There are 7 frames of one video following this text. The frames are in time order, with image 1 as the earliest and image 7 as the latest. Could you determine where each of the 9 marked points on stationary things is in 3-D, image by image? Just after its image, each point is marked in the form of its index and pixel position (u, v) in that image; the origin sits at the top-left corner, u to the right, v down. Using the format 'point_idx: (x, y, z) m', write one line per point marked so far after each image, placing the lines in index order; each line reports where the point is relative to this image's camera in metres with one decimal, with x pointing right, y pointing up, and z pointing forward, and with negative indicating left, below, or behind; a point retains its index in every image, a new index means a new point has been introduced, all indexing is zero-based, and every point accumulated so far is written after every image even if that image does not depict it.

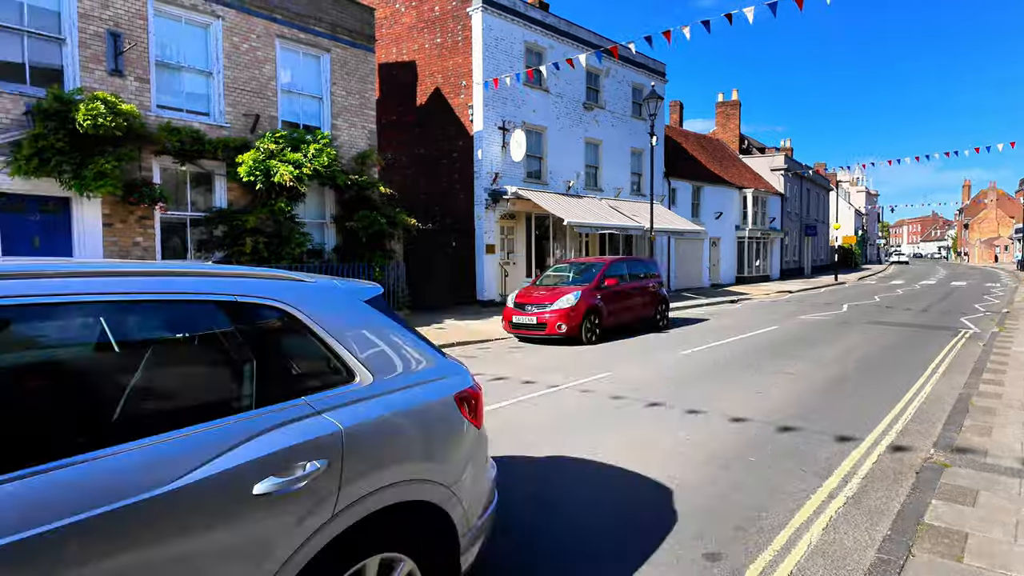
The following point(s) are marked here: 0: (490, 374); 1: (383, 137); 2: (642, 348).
0: (-0.3, -1.2, +8.5) m
1: (-4.1, +4.7, +19.2) m
2: (+2.3, -1.0, +10.9) m
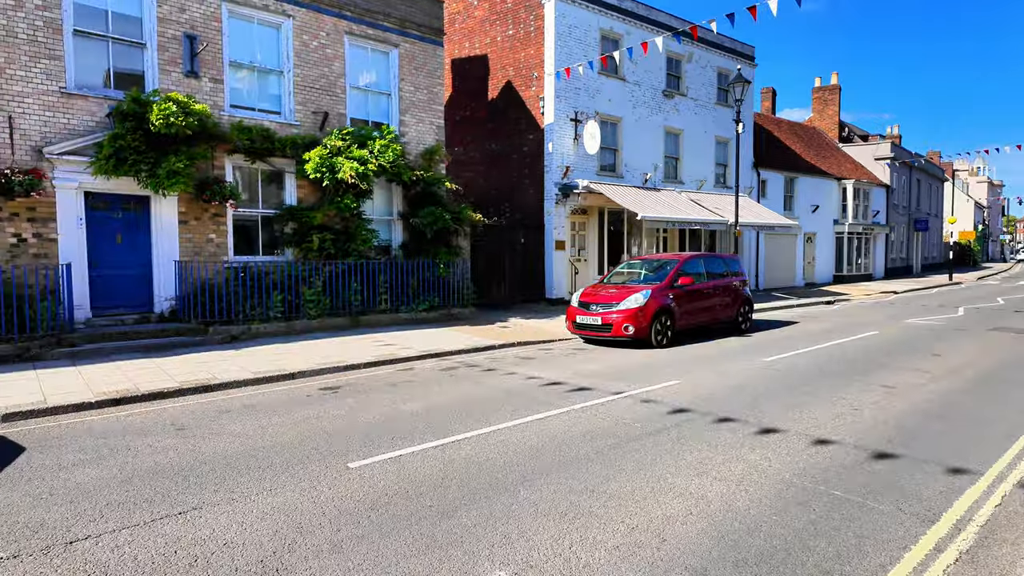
0: (+0.5, -1.2, +8.0) m
1: (-1.8, +4.8, +19.0) m
2: (+3.3, -1.0, +10.0) m
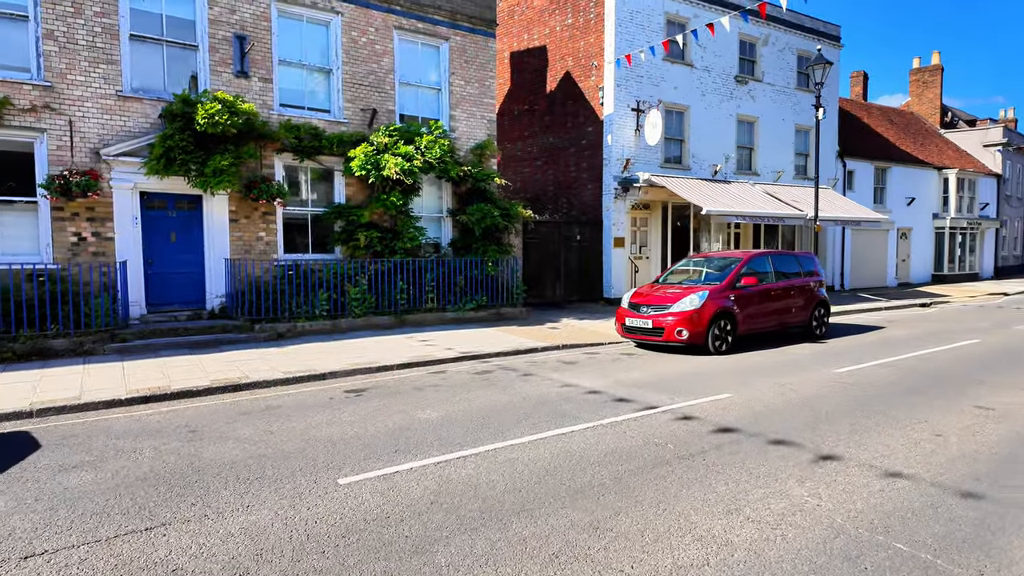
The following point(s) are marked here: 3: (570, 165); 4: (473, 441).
0: (+0.9, -1.2, +7.4) m
1: (0.0, +4.8, +18.6) m
2: (+4.0, -1.1, +9.0) m
3: (+1.6, +3.4, +17.1) m
4: (-0.3, -1.3, +5.4) m
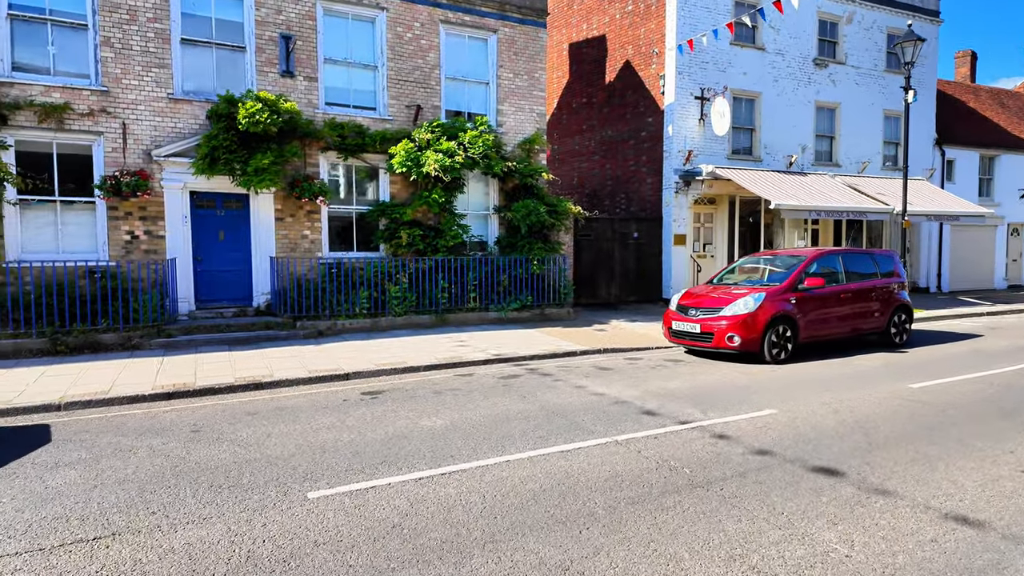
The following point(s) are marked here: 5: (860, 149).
0: (+1.1, -1.2, +6.8) m
1: (+1.8, +4.8, +18.0) m
2: (+4.4, -1.1, +8.0) m
3: (+3.1, +3.4, +16.3) m
4: (-0.4, -1.3, +5.0) m
5: (+9.7, +3.9, +17.2) m
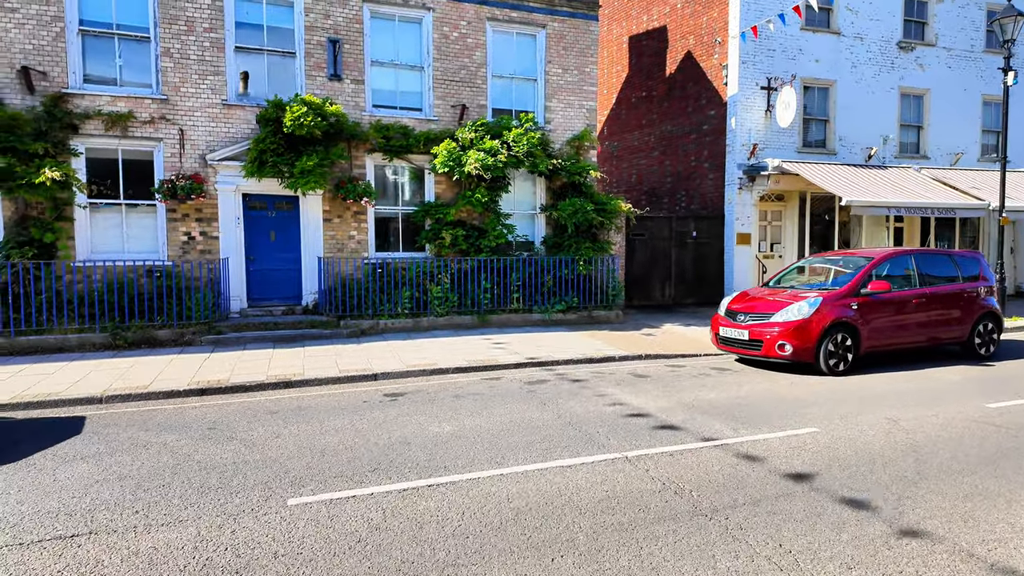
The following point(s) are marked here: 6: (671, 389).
0: (+1.3, -1.2, +6.4) m
1: (+3.4, +4.8, +17.4) m
2: (+4.7, -1.2, +7.2) m
3: (+4.5, +3.4, +15.5) m
4: (-0.4, -1.4, +4.8) m
5: (+11.2, +3.8, +15.7) m
6: (+1.9, -1.2, +7.4) m
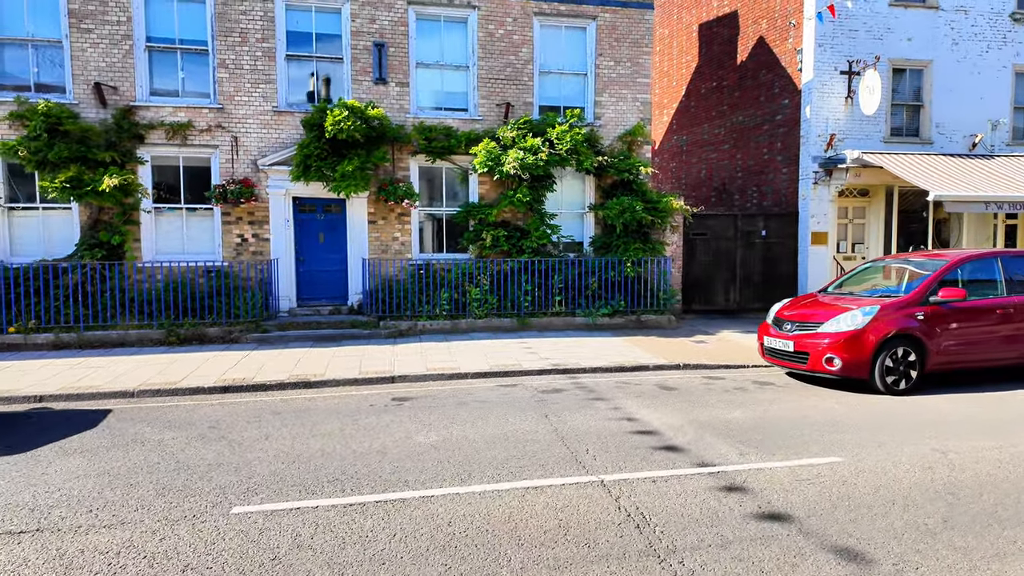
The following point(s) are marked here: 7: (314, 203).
0: (+1.2, -1.3, +5.9) m
1: (+5.1, +4.7, +16.5) m
2: (+4.7, -1.2, +6.1) m
3: (+5.8, +3.3, +14.4) m
4: (-0.6, -1.4, +4.6) m
5: (+12.5, +3.6, +13.5) m
6: (+2.0, -1.3, +6.8) m
7: (-3.7, +1.6, +11.4) m
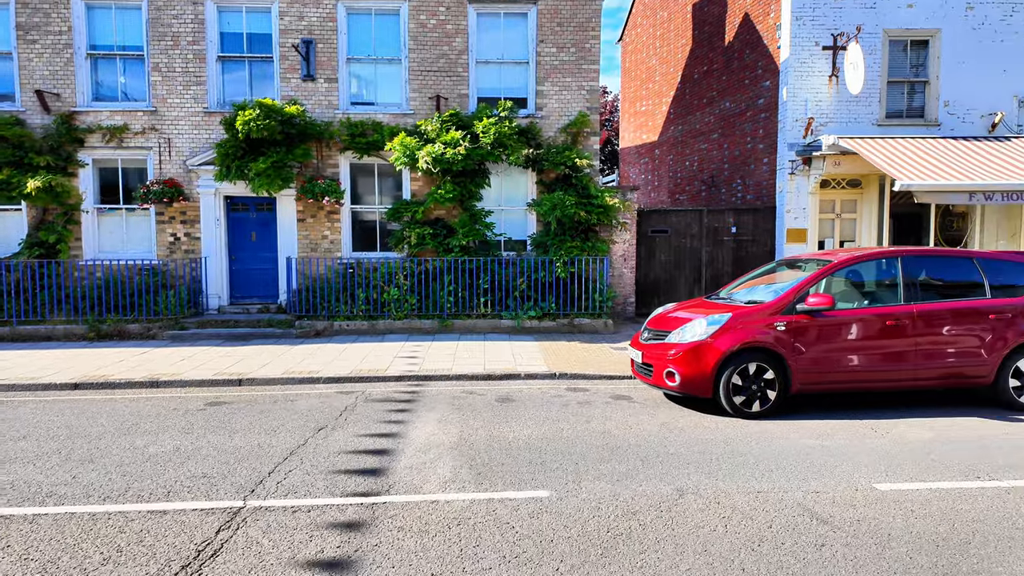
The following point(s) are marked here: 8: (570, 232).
0: (-0.9, -1.3, +5.3) m
1: (+4.5, +4.7, +15.1) m
2: (+2.6, -1.3, +5.0) m
3: (+4.9, +3.2, +13.0) m
4: (-3.0, -1.4, +4.2) m
5: (+11.4, +3.5, +11.2) m
6: (0.0, -1.3, +6.0) m
7: (-4.9, +1.6, +11.5) m
8: (+1.0, +1.0, +10.9) m
